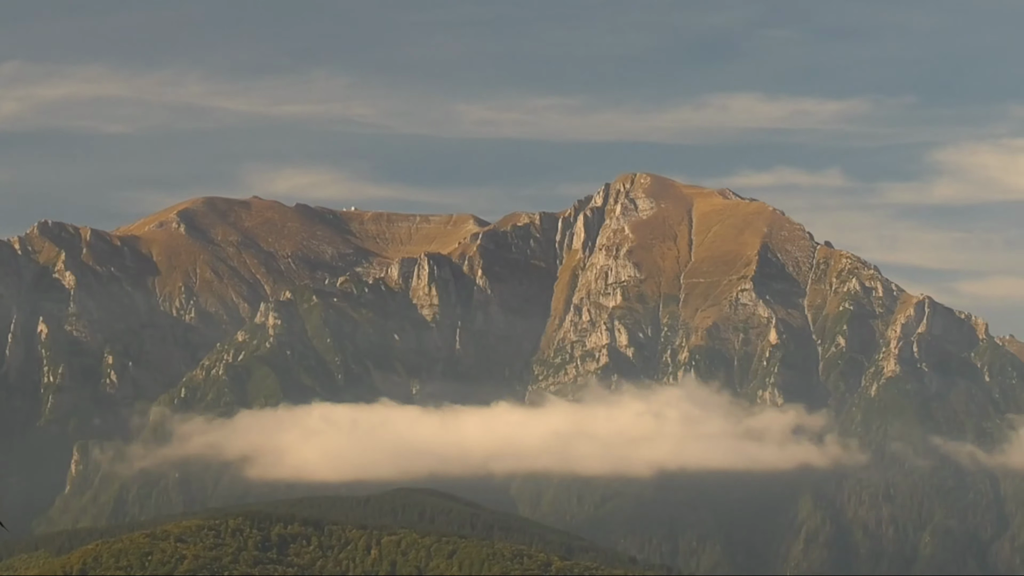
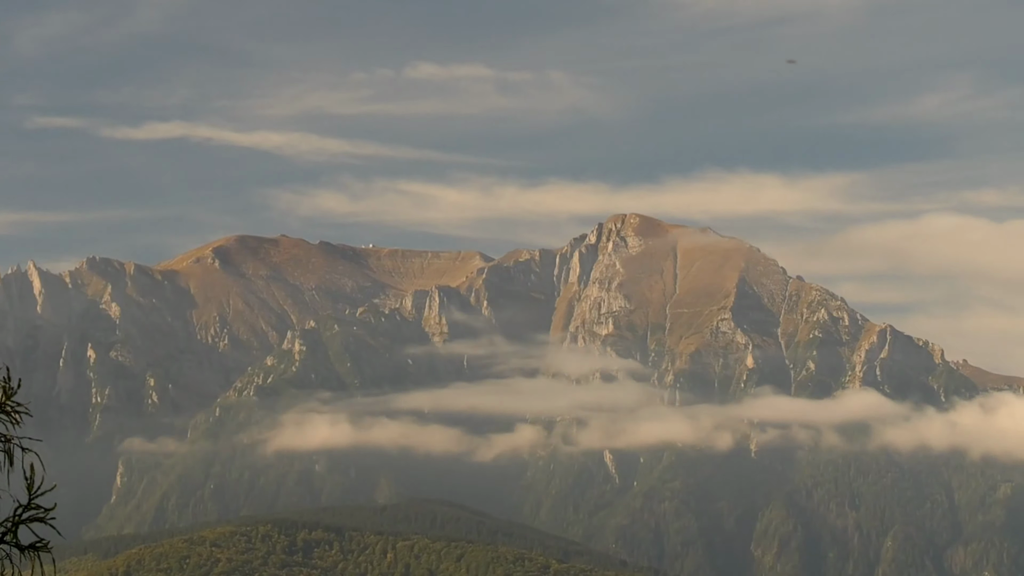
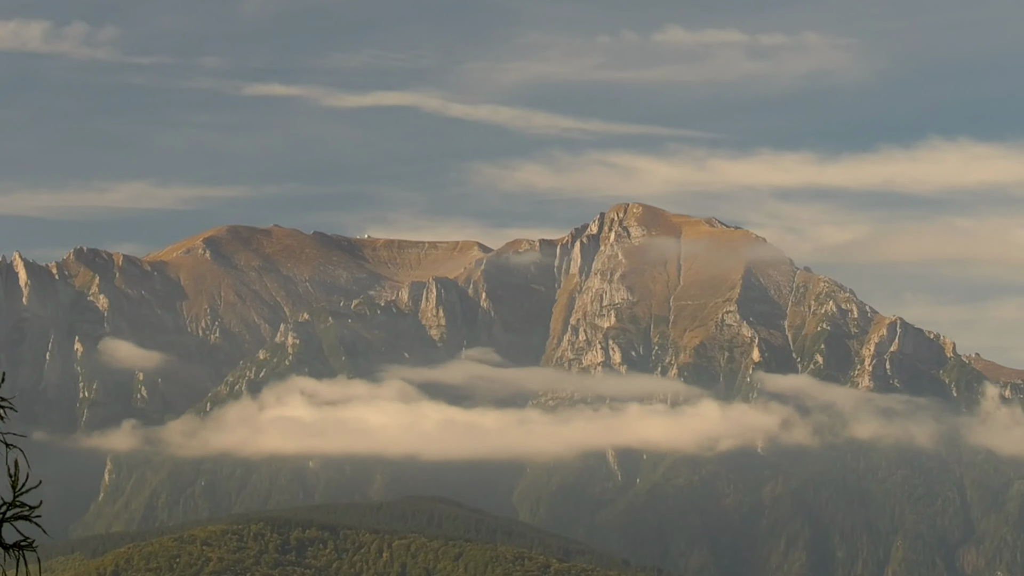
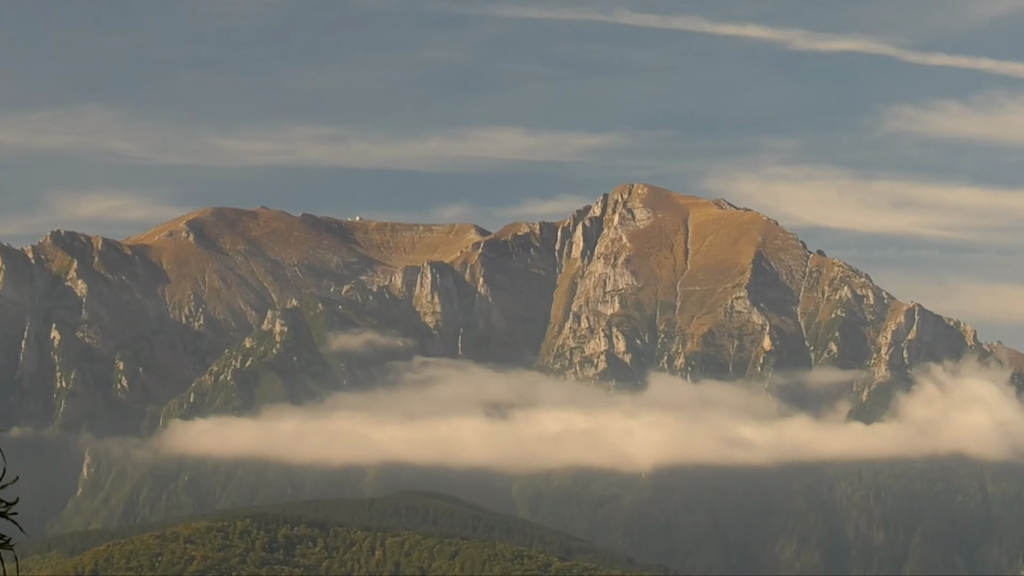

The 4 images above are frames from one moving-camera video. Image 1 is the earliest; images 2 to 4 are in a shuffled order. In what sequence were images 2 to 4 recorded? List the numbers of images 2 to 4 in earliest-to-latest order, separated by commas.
4, 3, 2
